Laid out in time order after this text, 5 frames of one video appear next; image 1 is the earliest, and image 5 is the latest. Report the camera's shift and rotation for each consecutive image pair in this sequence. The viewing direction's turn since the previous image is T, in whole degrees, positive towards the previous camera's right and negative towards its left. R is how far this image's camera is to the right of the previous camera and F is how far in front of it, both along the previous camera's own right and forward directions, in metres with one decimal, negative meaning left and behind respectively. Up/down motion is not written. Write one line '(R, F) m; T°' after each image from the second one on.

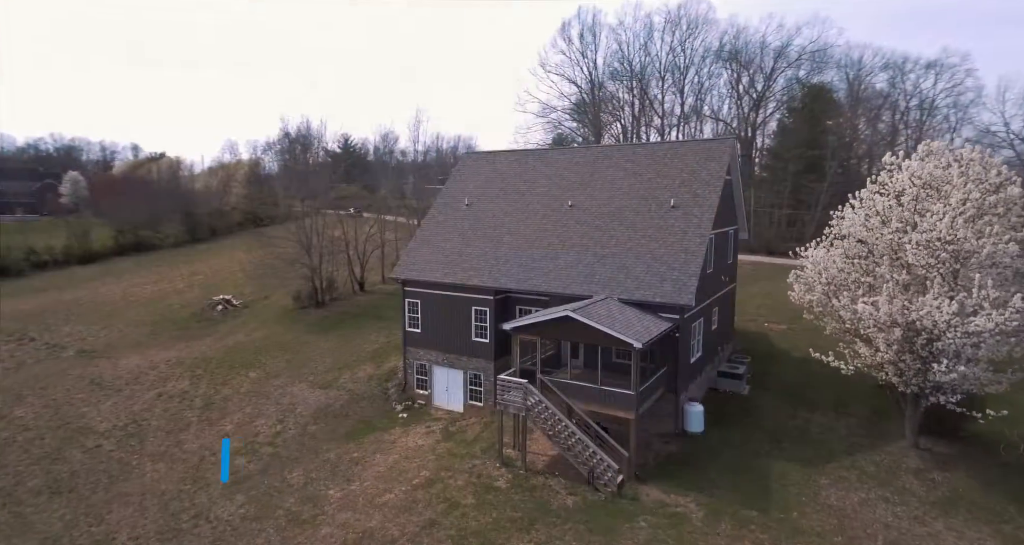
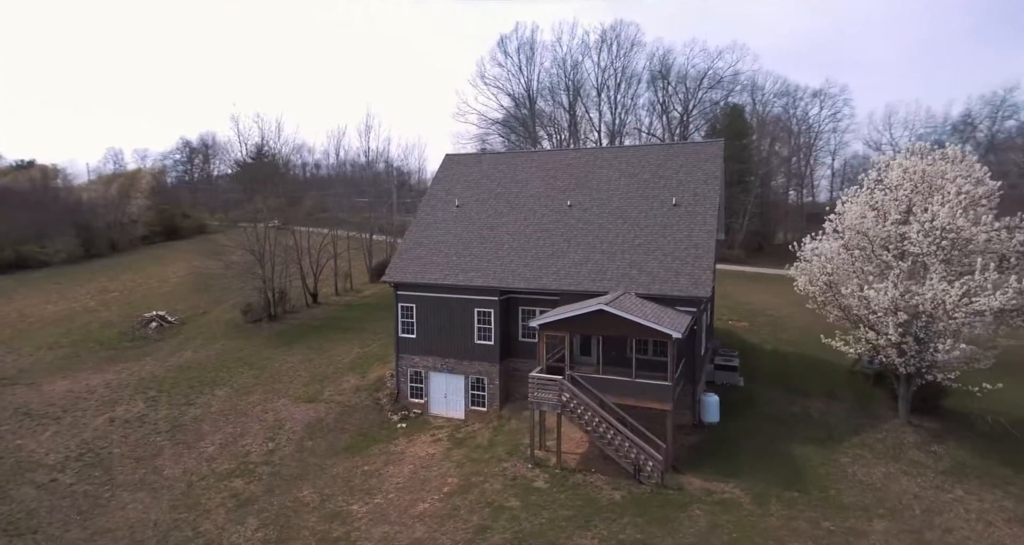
(-3.9, +0.7) m; +9°
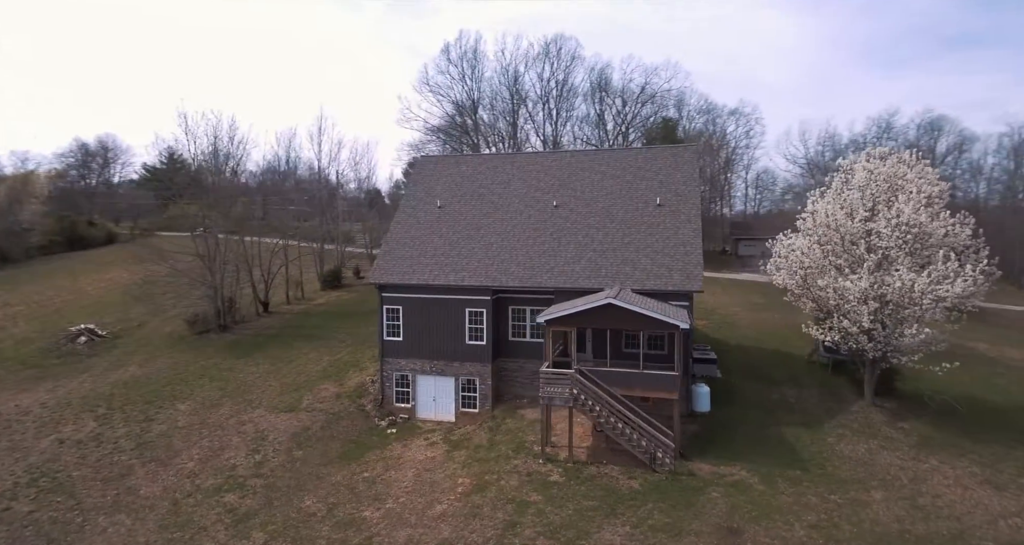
(-2.9, +0.1) m; +8°
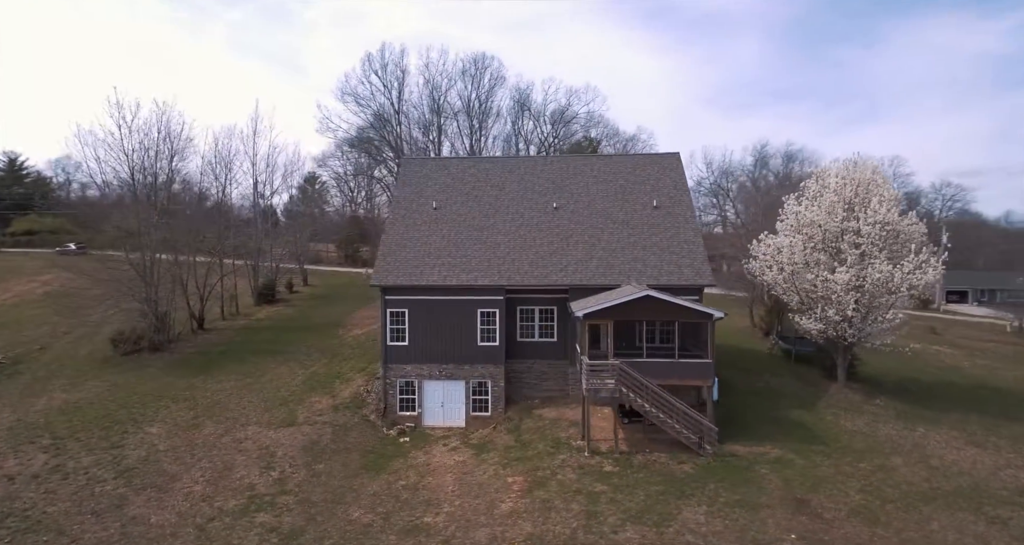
(-5.2, +0.7) m; +12°
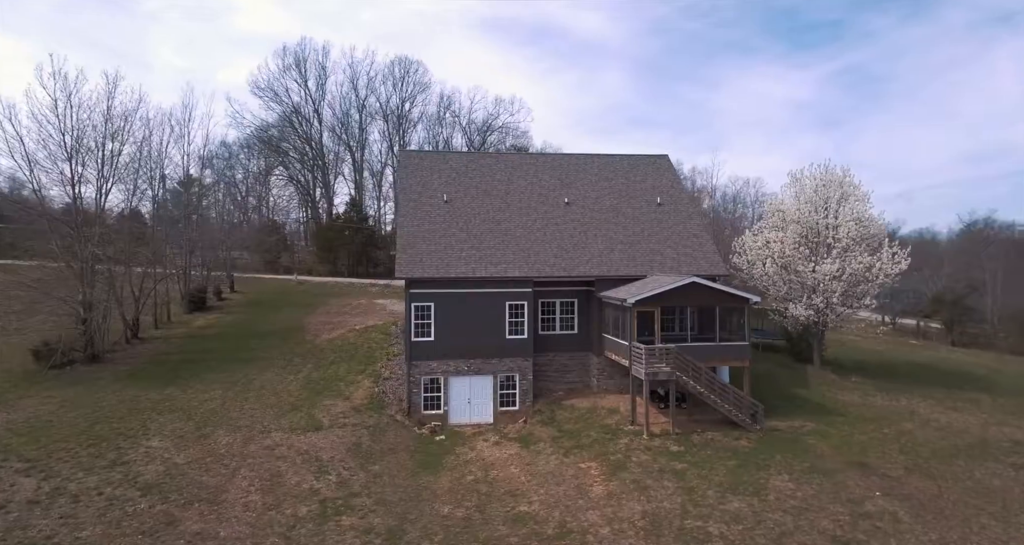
(-5.9, +0.9) m; +12°
